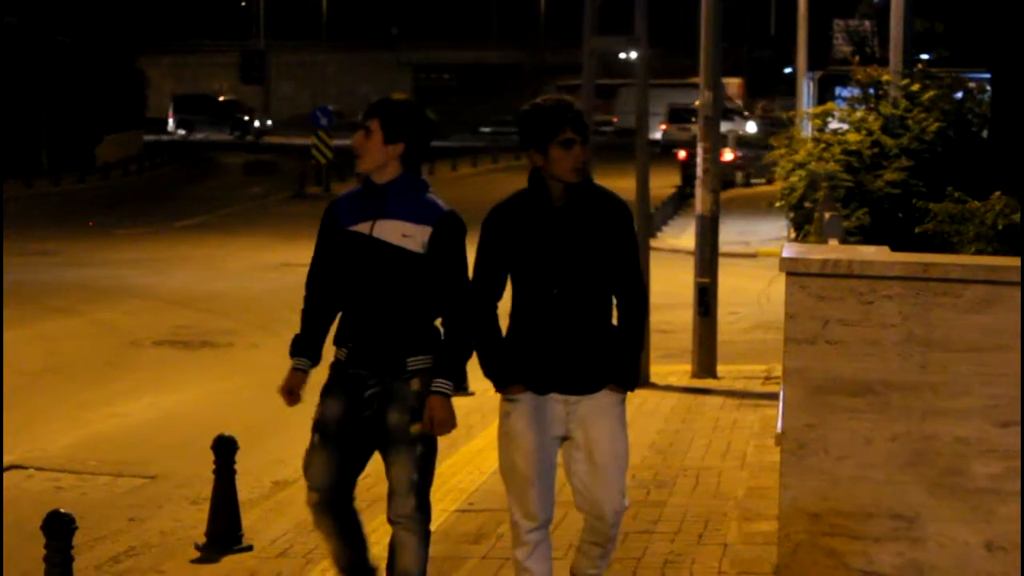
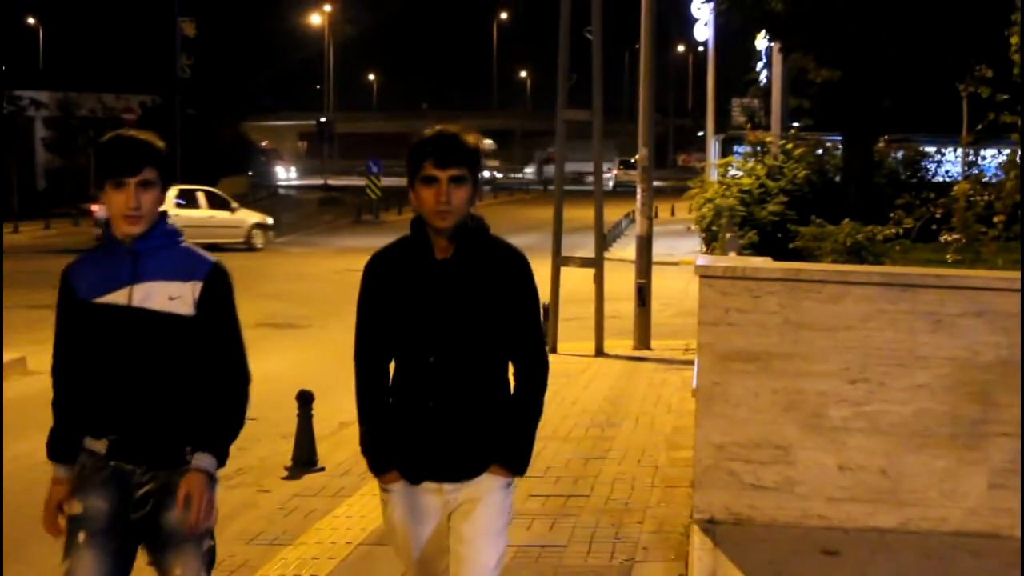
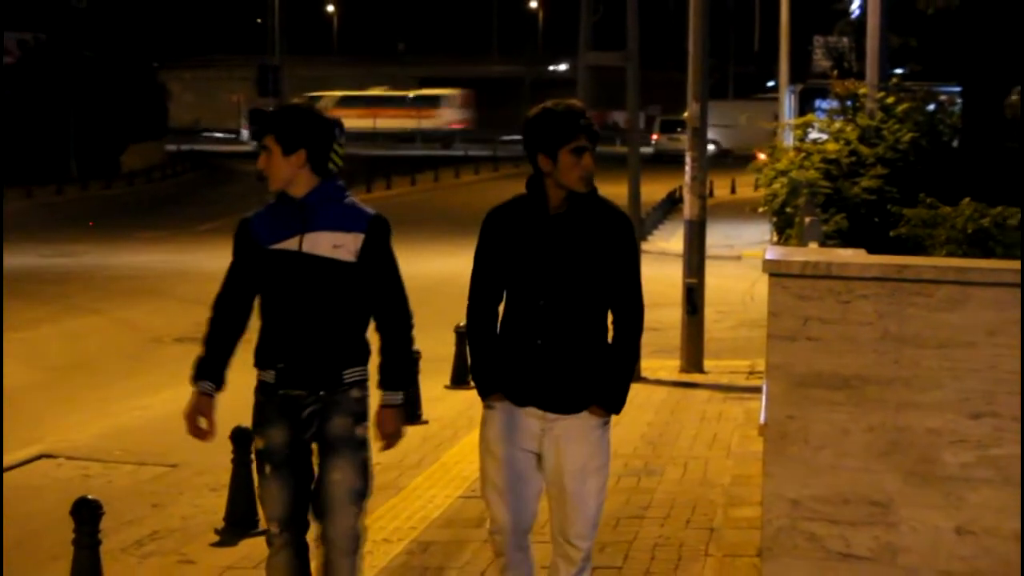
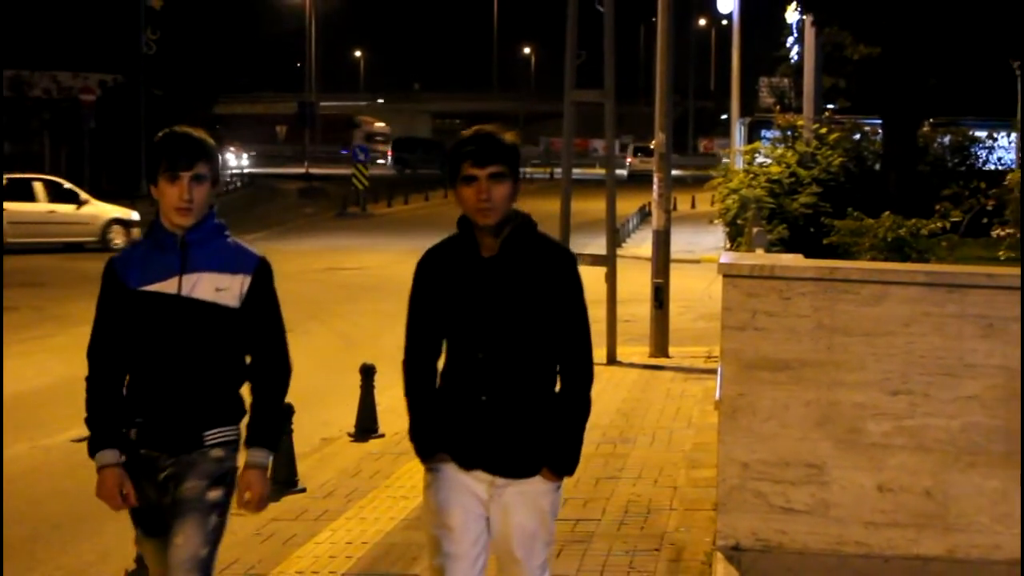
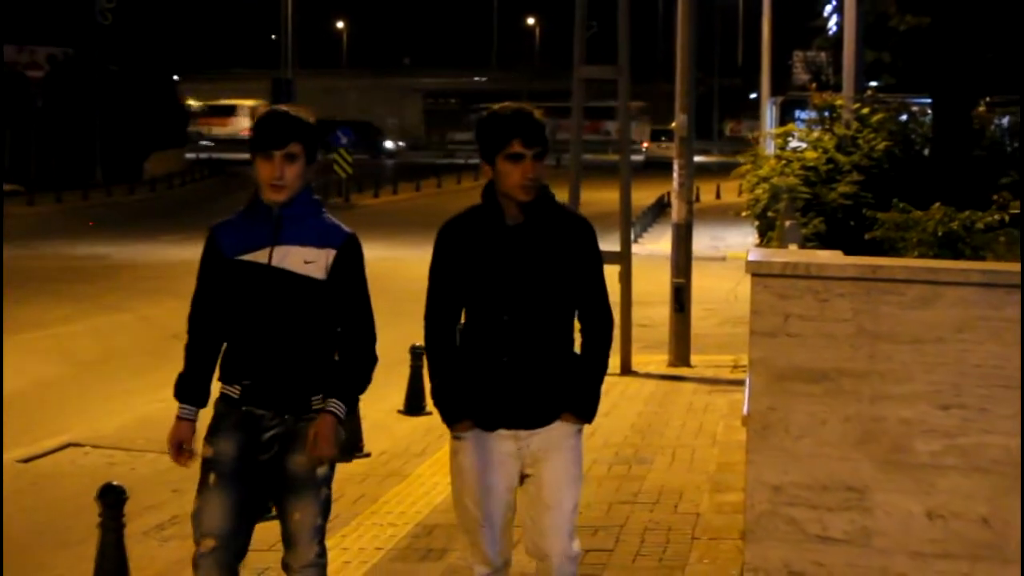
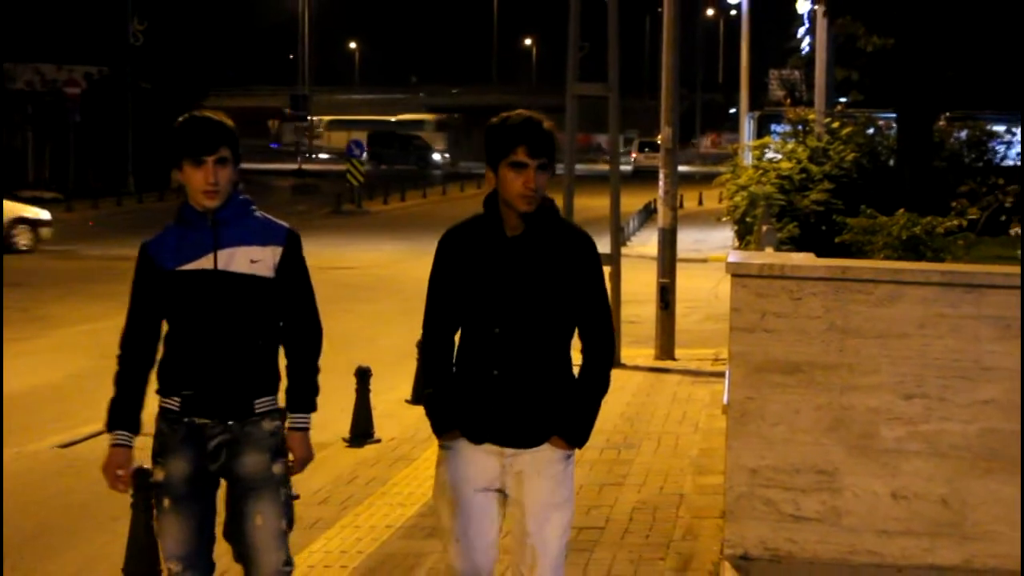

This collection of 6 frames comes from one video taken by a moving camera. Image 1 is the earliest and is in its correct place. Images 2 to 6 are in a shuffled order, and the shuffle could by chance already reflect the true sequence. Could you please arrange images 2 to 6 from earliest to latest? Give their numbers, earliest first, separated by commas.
3, 5, 6, 4, 2
